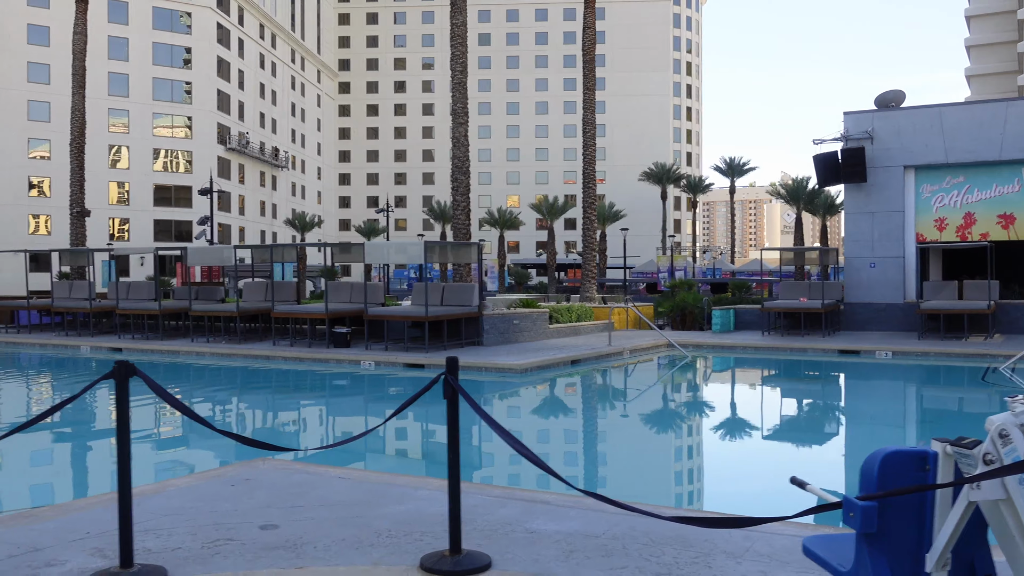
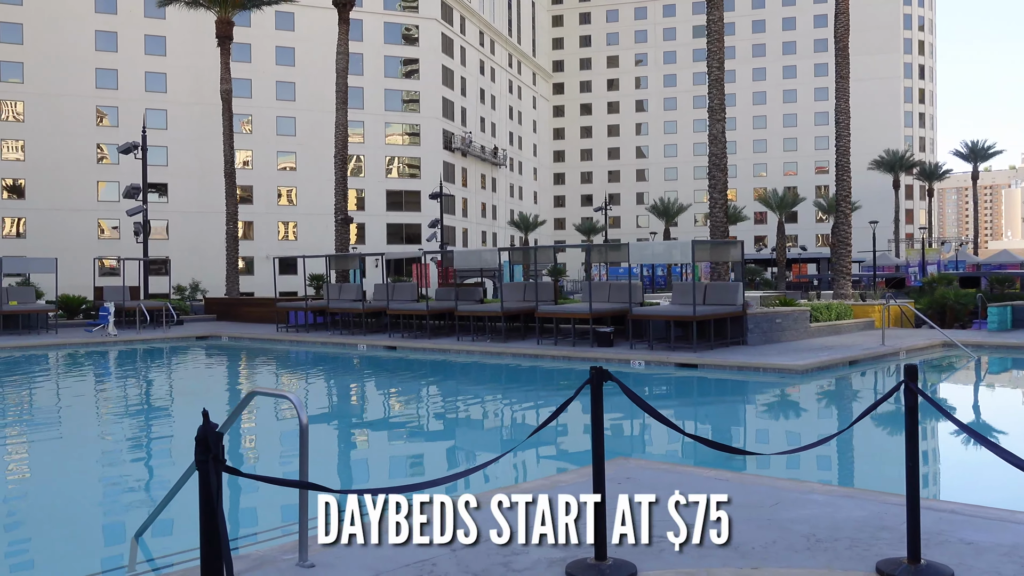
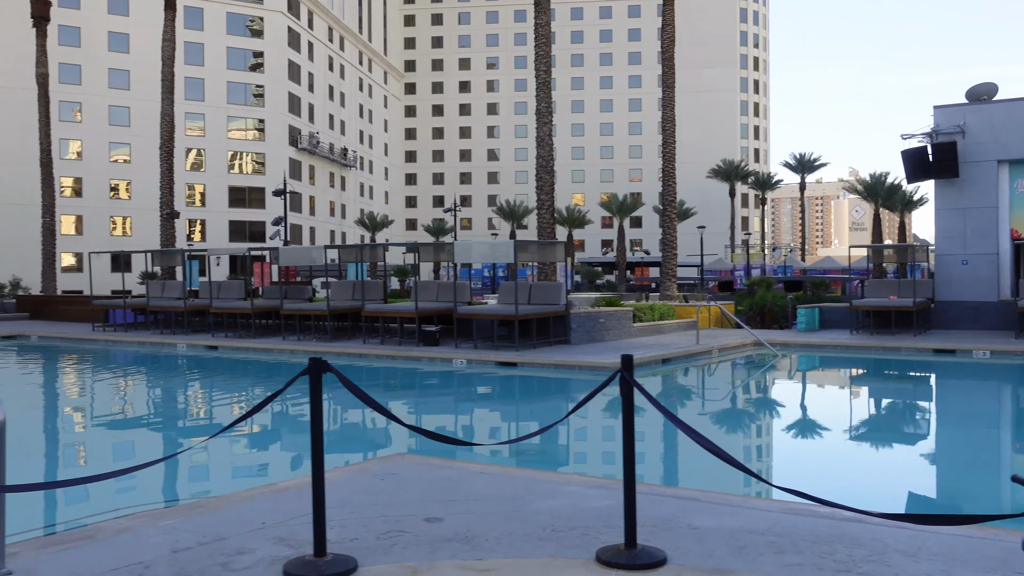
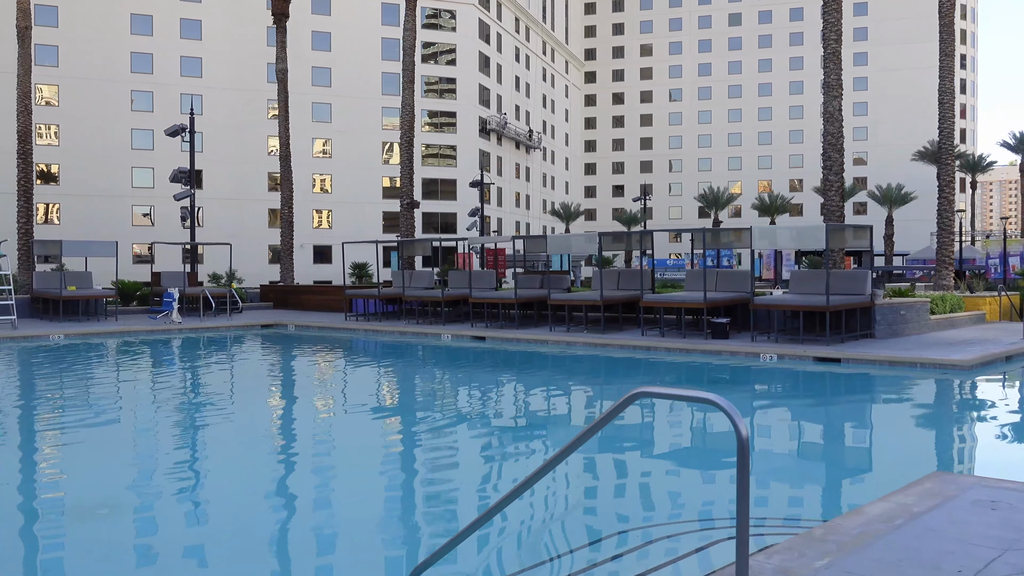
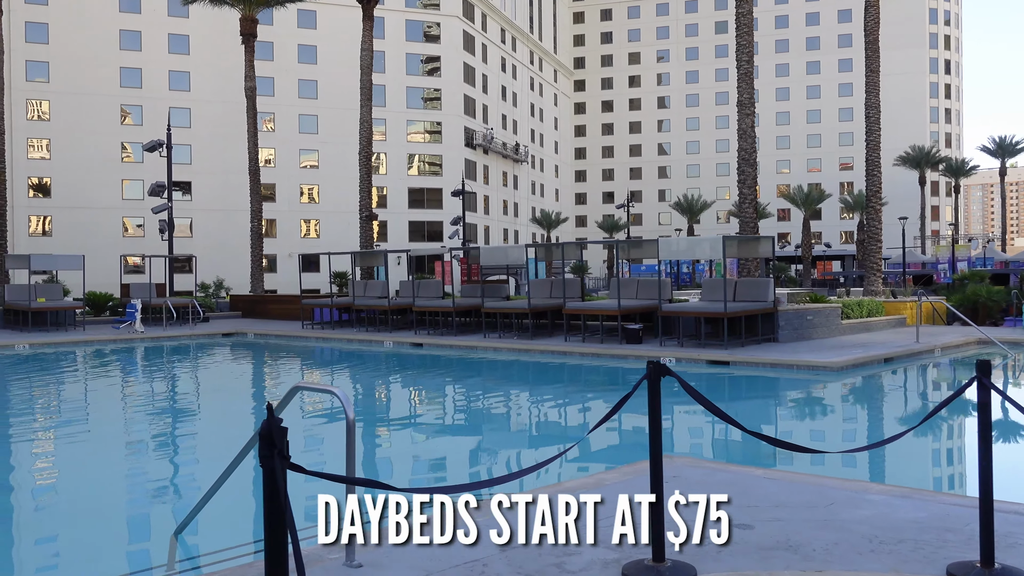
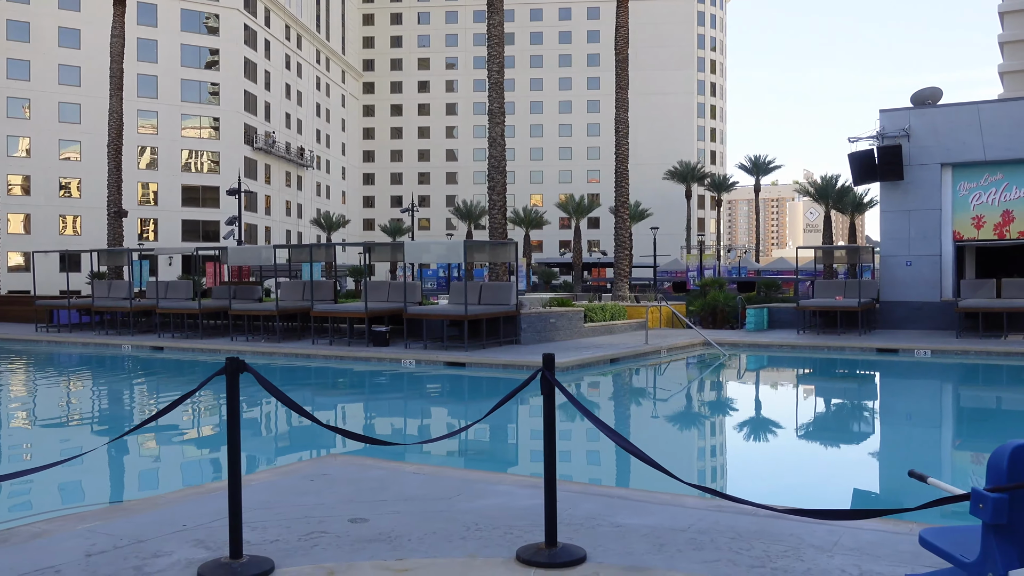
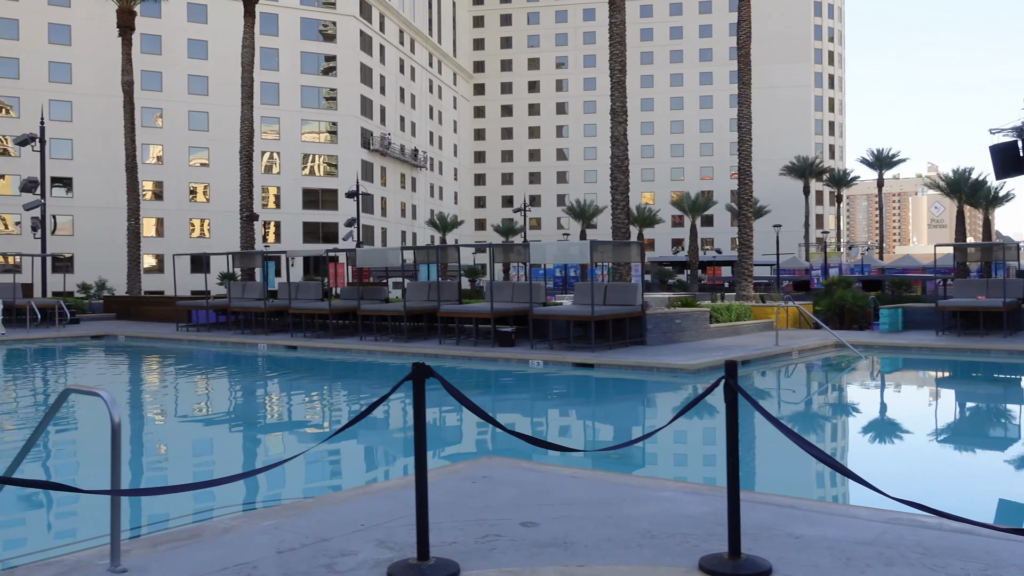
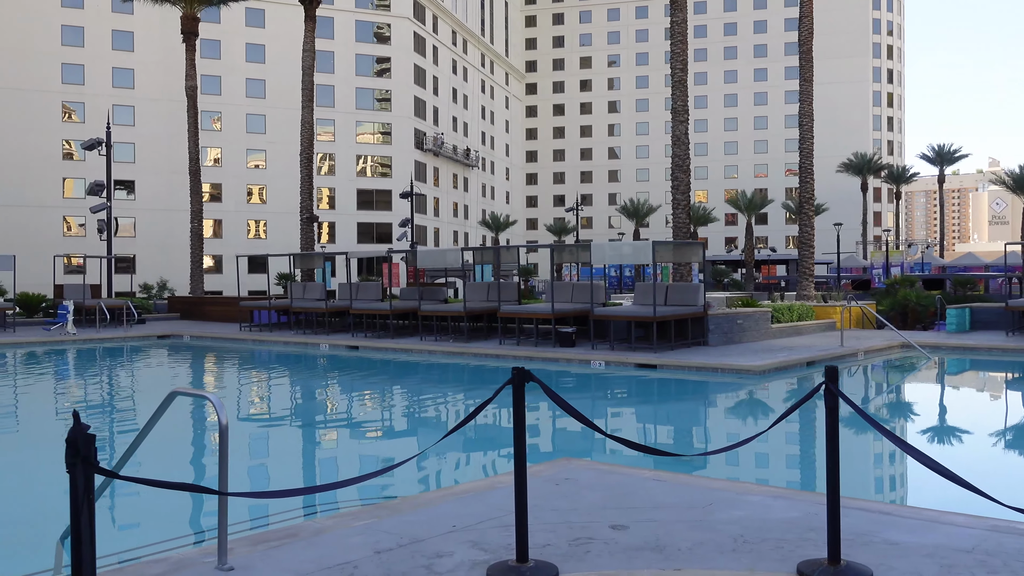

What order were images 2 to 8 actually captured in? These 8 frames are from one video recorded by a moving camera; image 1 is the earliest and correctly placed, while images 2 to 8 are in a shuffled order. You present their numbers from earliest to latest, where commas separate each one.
6, 3, 7, 8, 2, 5, 4
